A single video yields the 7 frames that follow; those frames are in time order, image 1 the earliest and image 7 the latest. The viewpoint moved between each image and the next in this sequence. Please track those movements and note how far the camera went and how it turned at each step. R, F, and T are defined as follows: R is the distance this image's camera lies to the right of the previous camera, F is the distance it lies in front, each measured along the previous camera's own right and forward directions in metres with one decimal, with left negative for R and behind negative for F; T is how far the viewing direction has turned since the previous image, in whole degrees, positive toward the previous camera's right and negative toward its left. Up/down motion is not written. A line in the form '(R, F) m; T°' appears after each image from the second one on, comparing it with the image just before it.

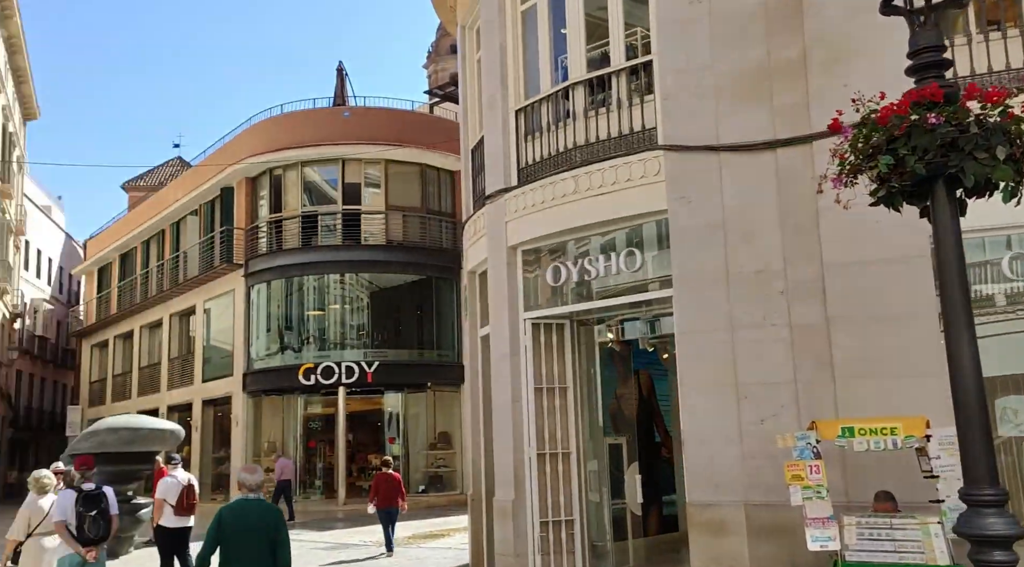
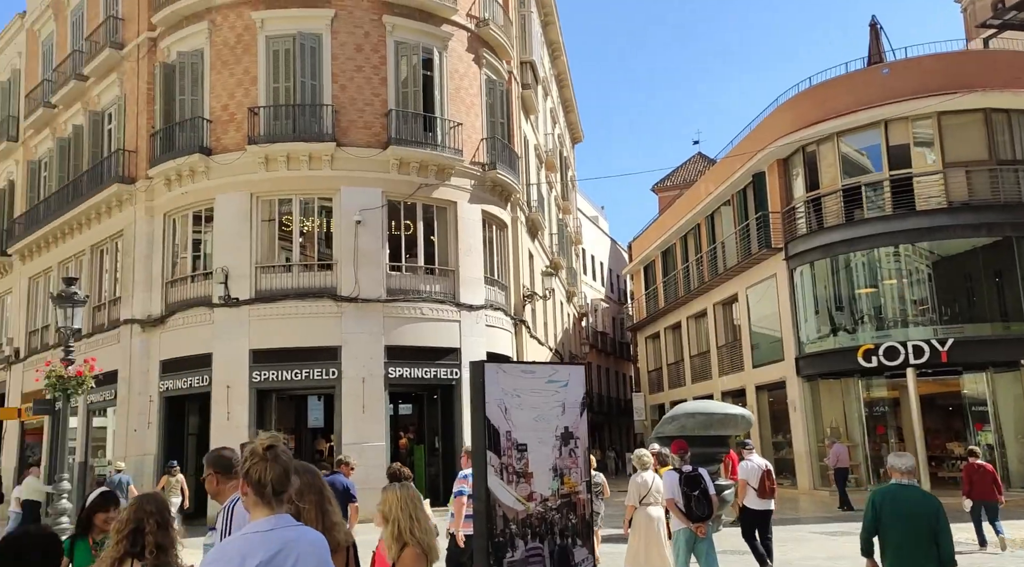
(-0.4, 0.0) m; -33°
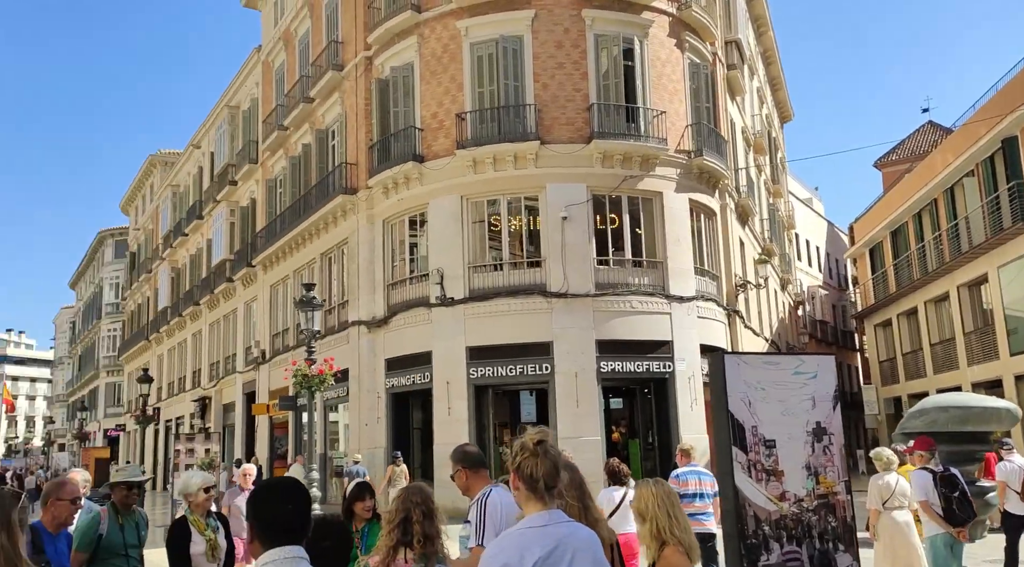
(-0.2, +0.1) m; -13°
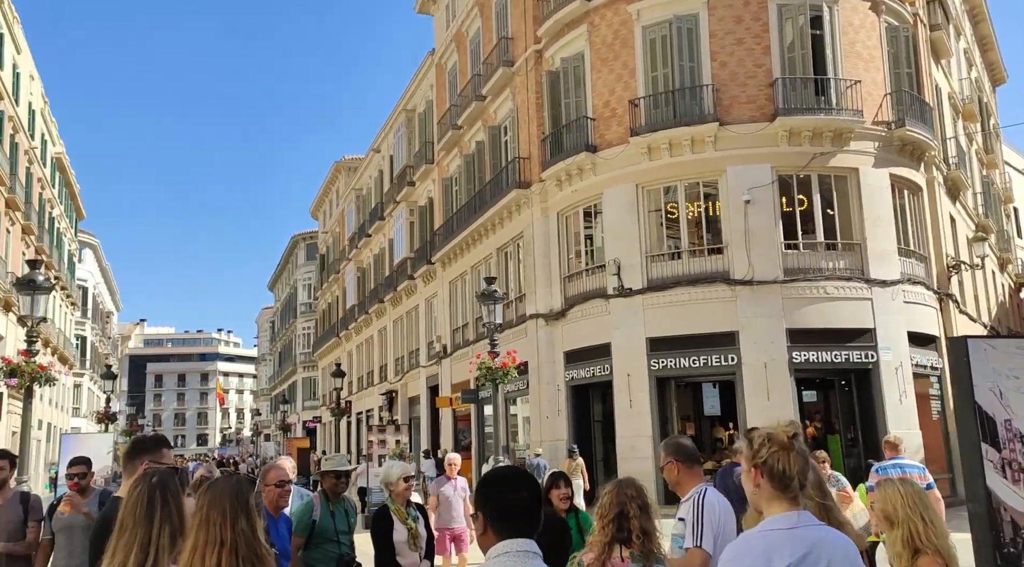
(-0.2, +0.2) m; -11°
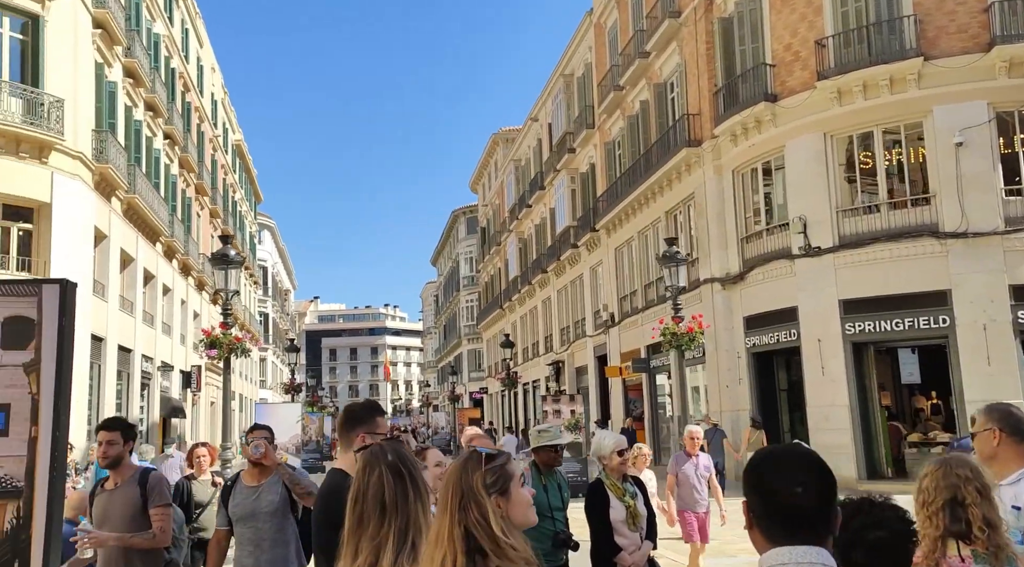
(-0.4, +0.7) m; -10°
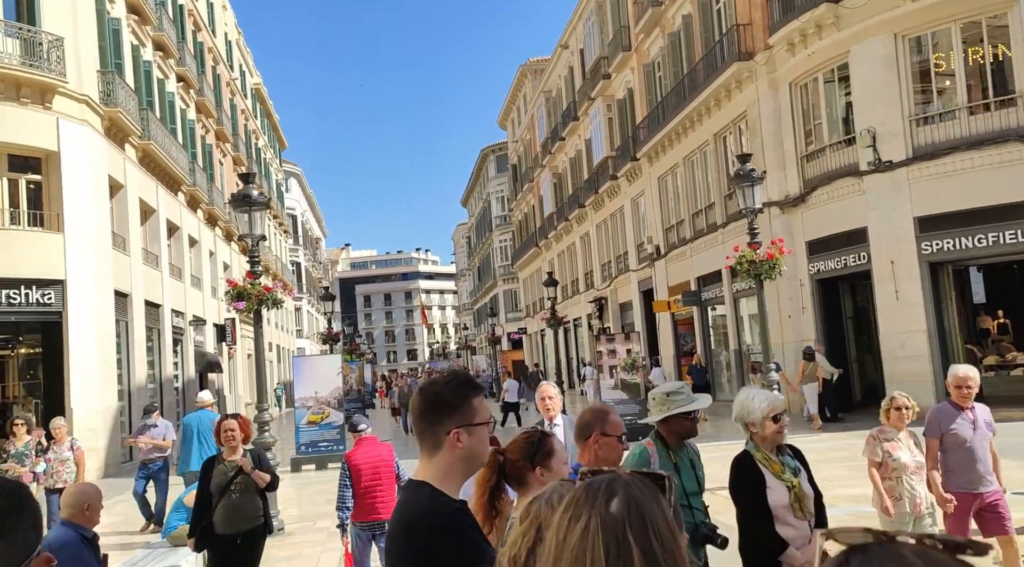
(-0.3, +1.3) m; -2°
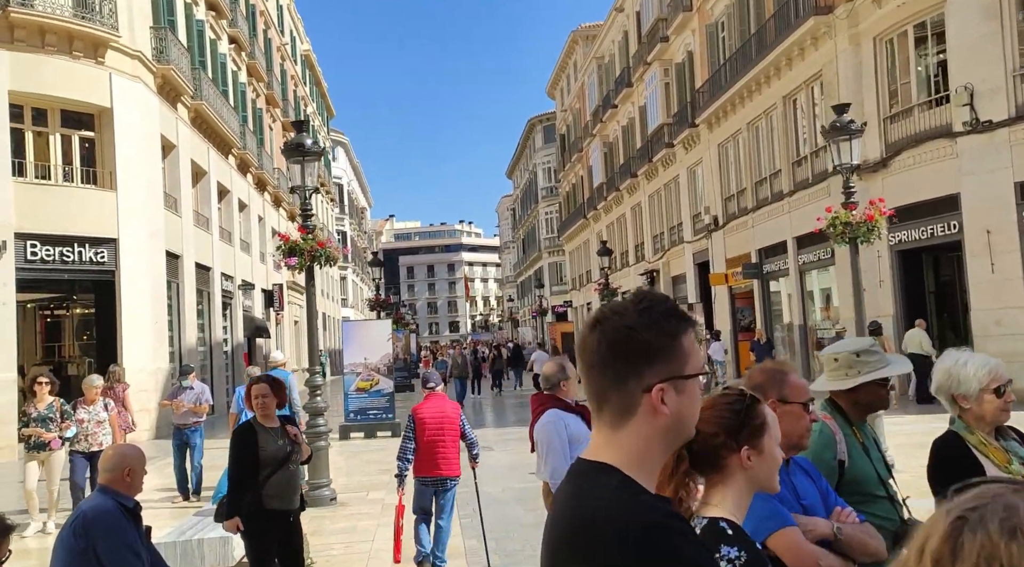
(-0.4, +0.8) m; -3°
